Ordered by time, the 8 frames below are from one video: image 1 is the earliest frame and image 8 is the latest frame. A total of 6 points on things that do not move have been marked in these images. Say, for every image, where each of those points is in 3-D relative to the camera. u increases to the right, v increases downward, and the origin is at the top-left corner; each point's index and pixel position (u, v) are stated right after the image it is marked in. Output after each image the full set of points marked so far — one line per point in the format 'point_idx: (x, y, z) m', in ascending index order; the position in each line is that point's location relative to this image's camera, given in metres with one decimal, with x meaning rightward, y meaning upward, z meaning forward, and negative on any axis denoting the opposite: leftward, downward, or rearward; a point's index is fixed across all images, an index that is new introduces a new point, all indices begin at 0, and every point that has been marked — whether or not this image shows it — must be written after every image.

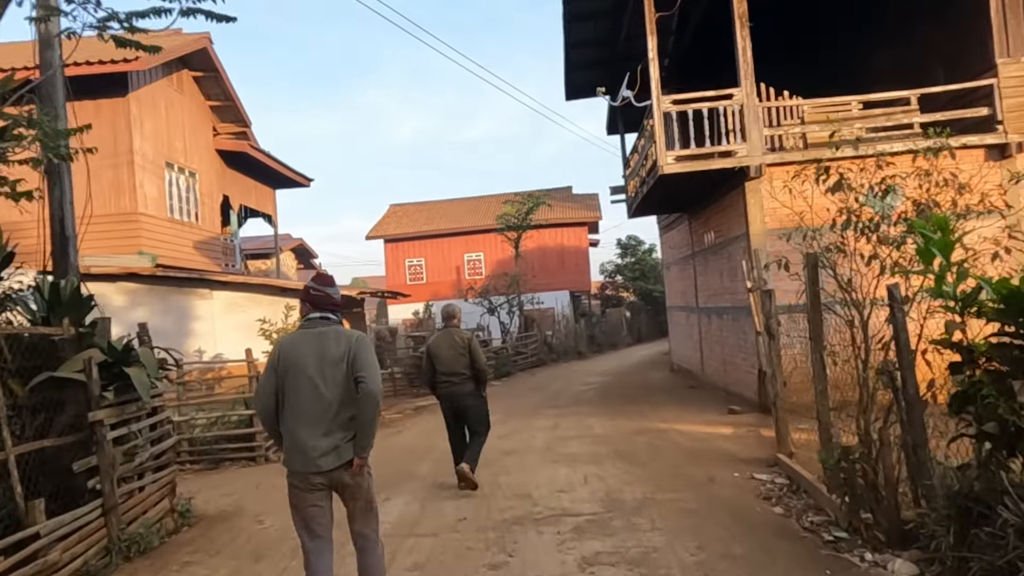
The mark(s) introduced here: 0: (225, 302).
0: (-6.0, -0.3, +16.0) m
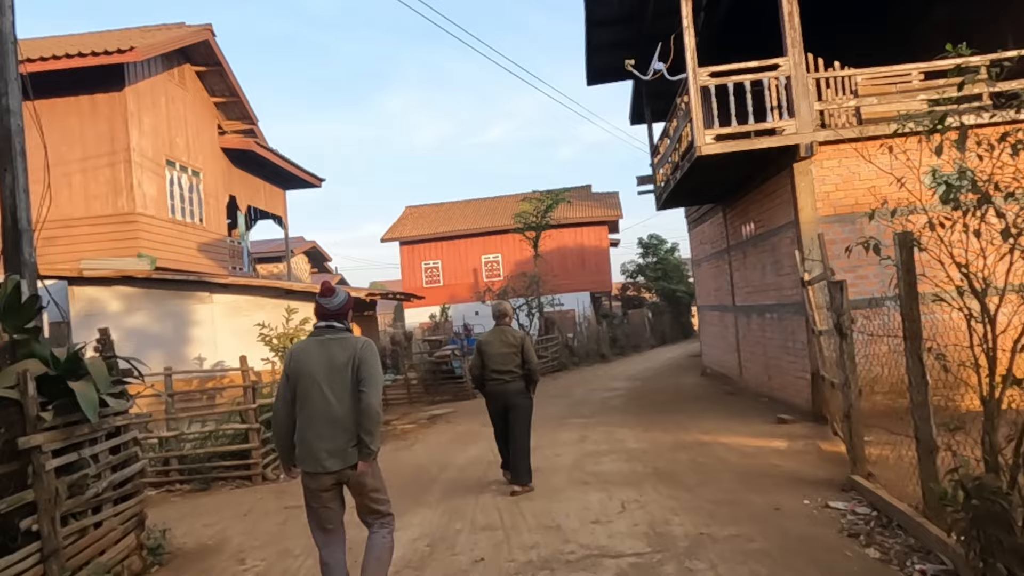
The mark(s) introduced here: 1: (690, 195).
0: (-5.6, -0.4, +15.0) m
1: (+3.1, +1.6, +13.4) m
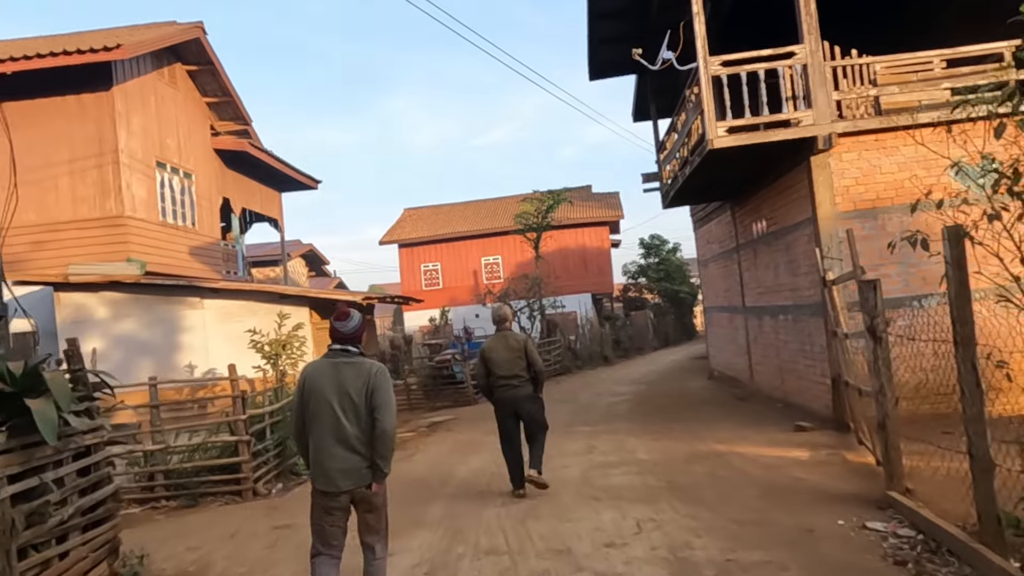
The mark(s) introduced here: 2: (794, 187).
0: (-5.6, -0.5, +14.5) m
1: (+3.2, +1.6, +12.9) m
2: (+3.6, +1.3, +9.8) m
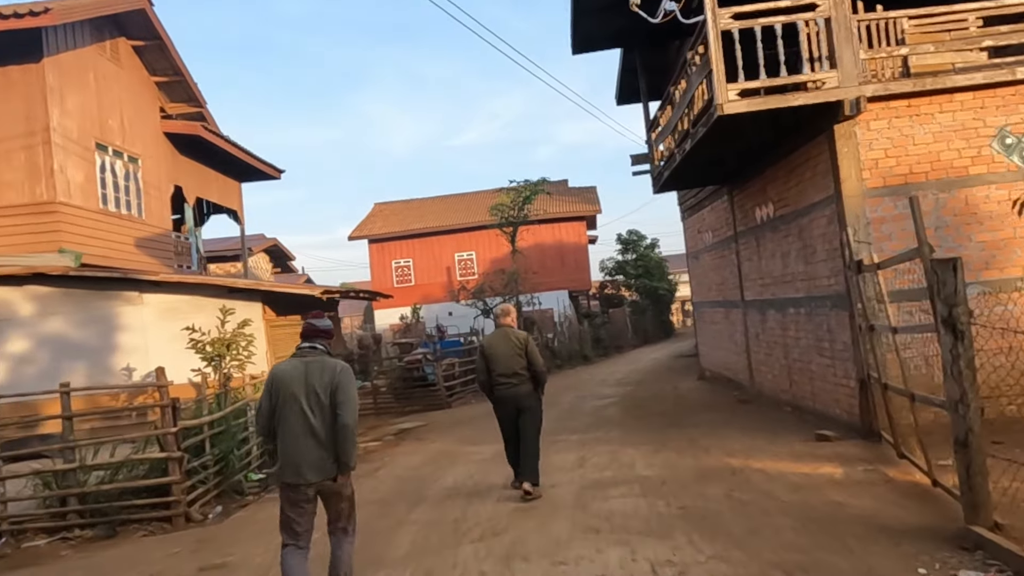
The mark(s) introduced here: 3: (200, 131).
0: (-6.0, -0.3, +13.0) m
1: (+2.8, +1.7, +11.7) m
2: (+3.4, +1.4, +8.6) m
3: (-7.8, +3.9, +19.1) m
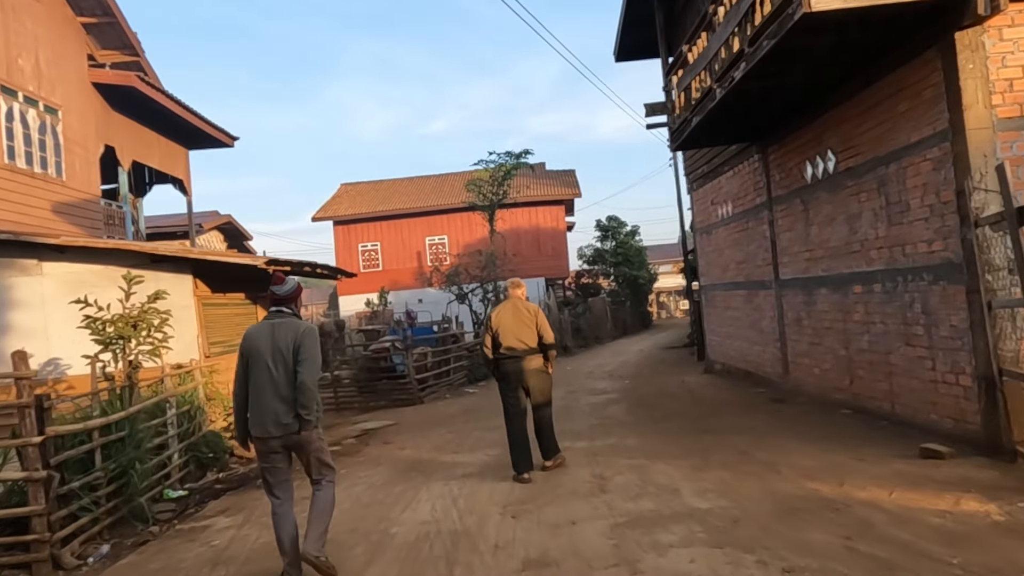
0: (-6.2, +0.1, +10.6) m
1: (+2.7, +2.1, +9.6) m
2: (+3.4, +1.7, +6.5) m
3: (-8.2, +4.5, +16.5) m
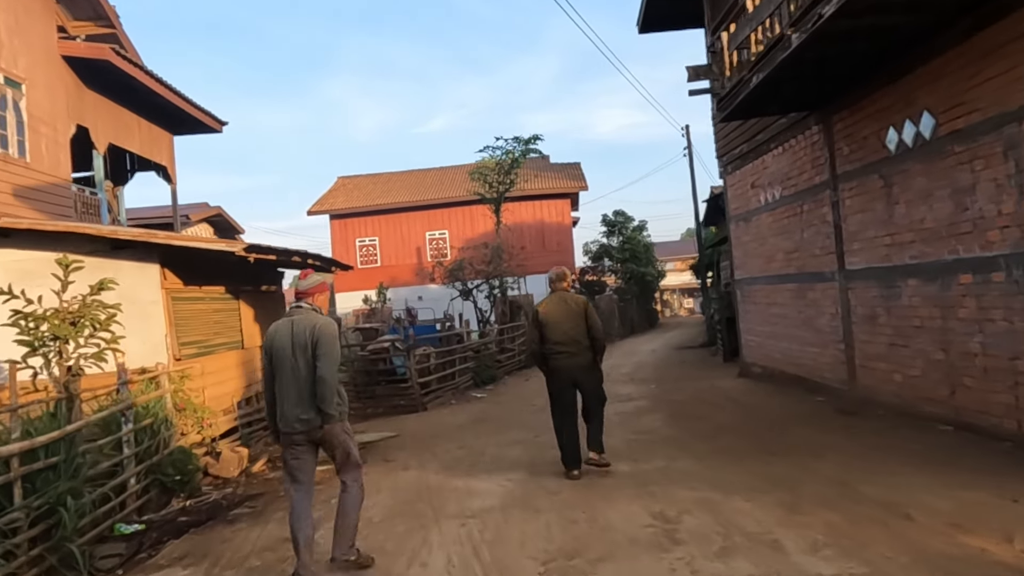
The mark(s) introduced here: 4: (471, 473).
0: (-5.9, +0.2, +9.1) m
1: (+2.9, +2.2, +8.1) m
2: (+3.6, +1.8, +5.0) m
3: (-7.9, +4.6, +15.0) m
4: (-0.4, -1.8, +7.5) m
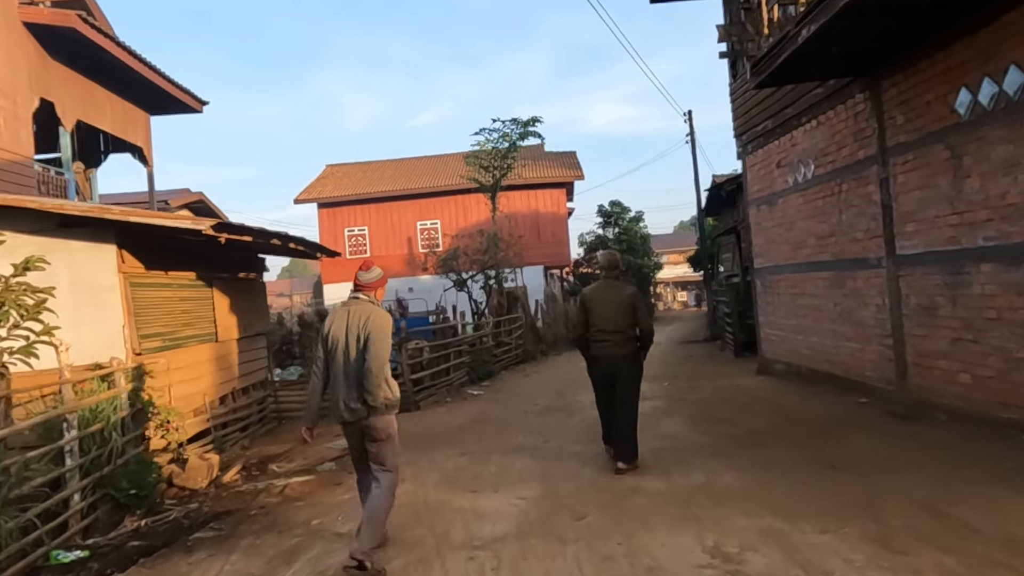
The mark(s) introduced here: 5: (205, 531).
0: (-5.8, +0.4, +8.0) m
1: (+3.0, +2.3, +7.1) m
2: (+3.8, +1.9, +4.0) m
3: (-7.9, +4.8, +13.8) m
4: (-0.3, -1.7, +6.4) m
5: (-2.4, -1.9, +6.0) m
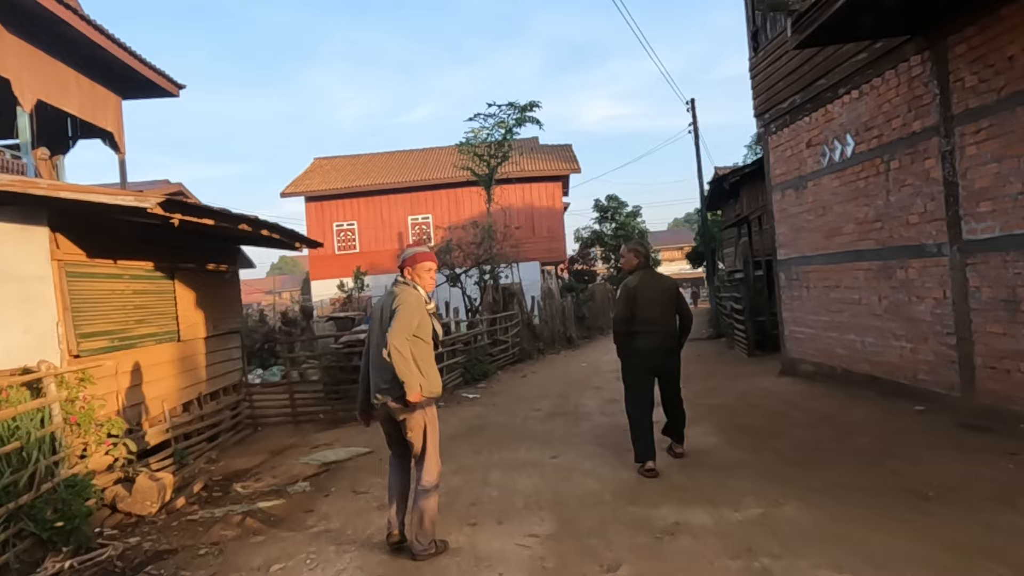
0: (-5.8, +0.5, +6.8) m
1: (+3.1, +2.4, +6.0) m
2: (+3.9, +1.9, +2.9) m
3: (-7.9, +4.9, +12.6) m
4: (-0.3, -1.6, +5.3) m
5: (-2.4, -1.8, +4.9) m
